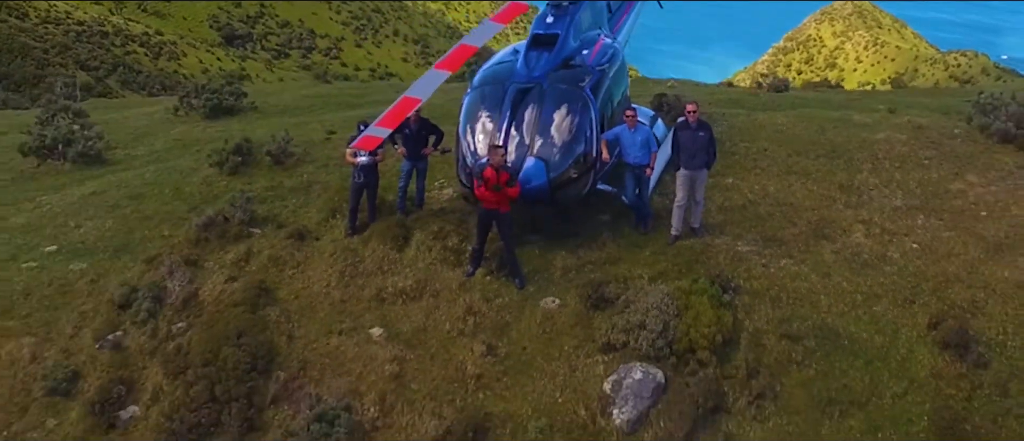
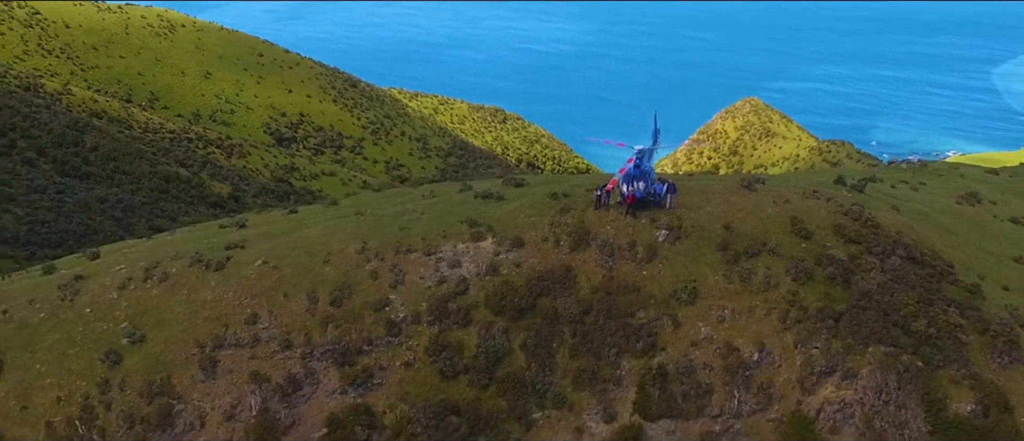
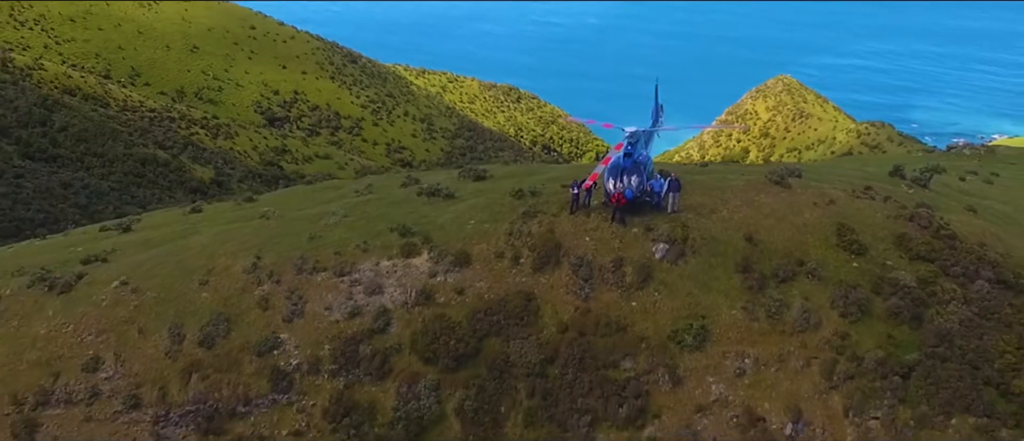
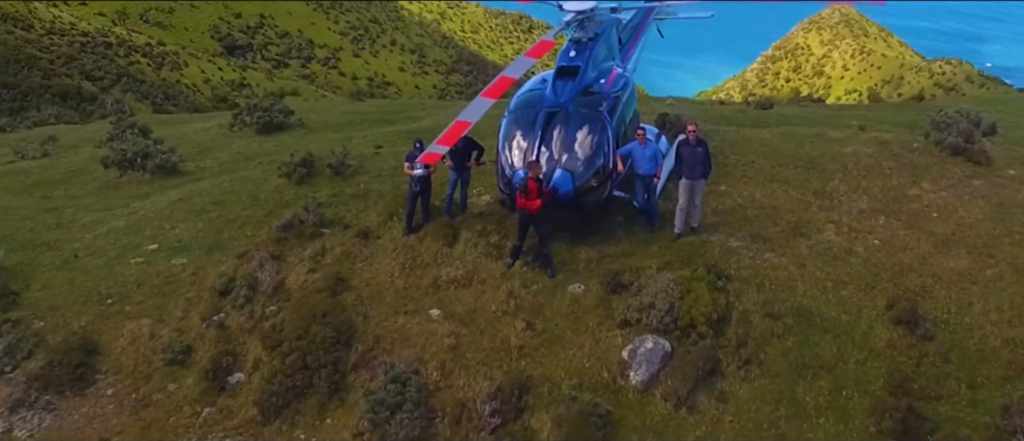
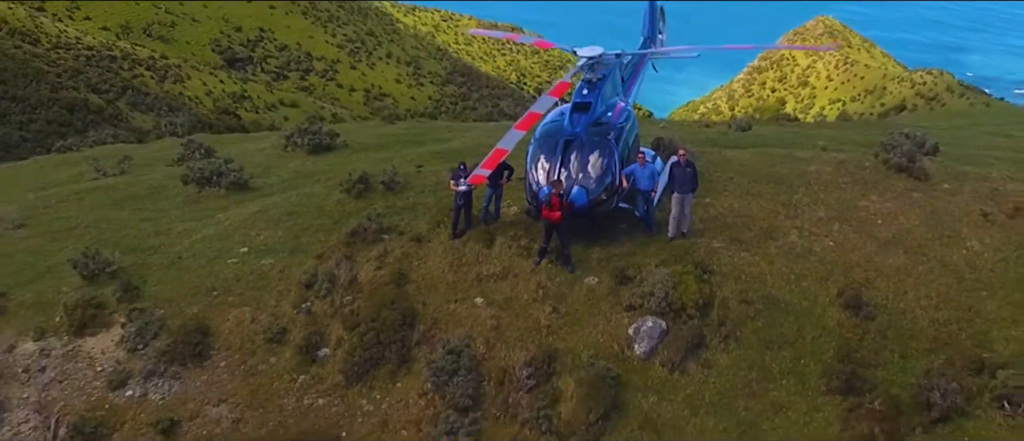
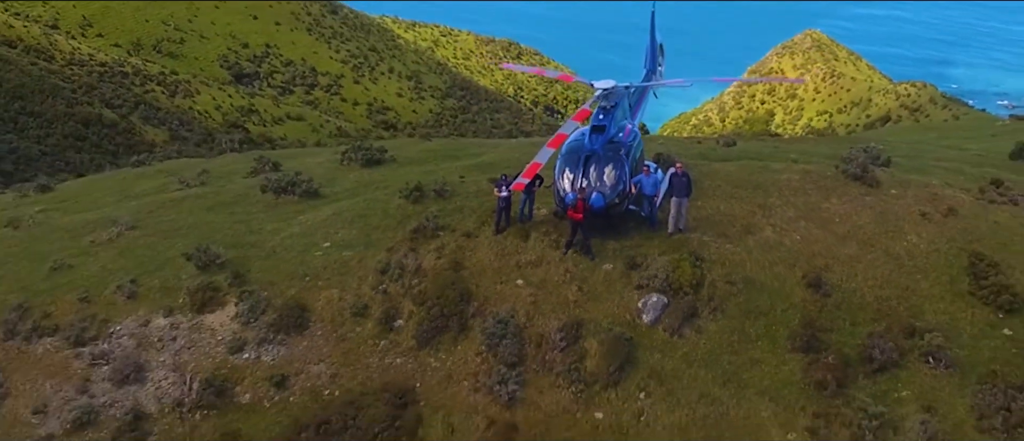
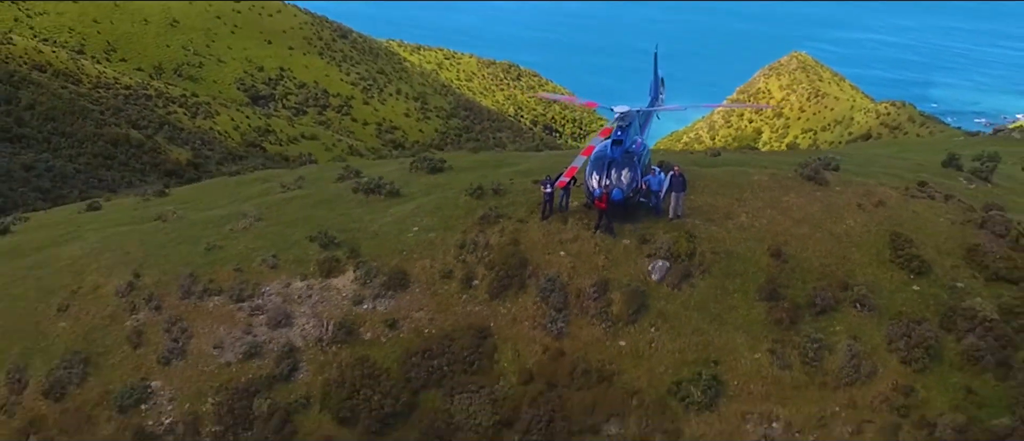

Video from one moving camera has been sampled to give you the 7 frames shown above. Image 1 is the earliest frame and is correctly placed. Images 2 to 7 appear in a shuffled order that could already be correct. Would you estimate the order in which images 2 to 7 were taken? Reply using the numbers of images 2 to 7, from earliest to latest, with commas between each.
4, 5, 6, 7, 3, 2
